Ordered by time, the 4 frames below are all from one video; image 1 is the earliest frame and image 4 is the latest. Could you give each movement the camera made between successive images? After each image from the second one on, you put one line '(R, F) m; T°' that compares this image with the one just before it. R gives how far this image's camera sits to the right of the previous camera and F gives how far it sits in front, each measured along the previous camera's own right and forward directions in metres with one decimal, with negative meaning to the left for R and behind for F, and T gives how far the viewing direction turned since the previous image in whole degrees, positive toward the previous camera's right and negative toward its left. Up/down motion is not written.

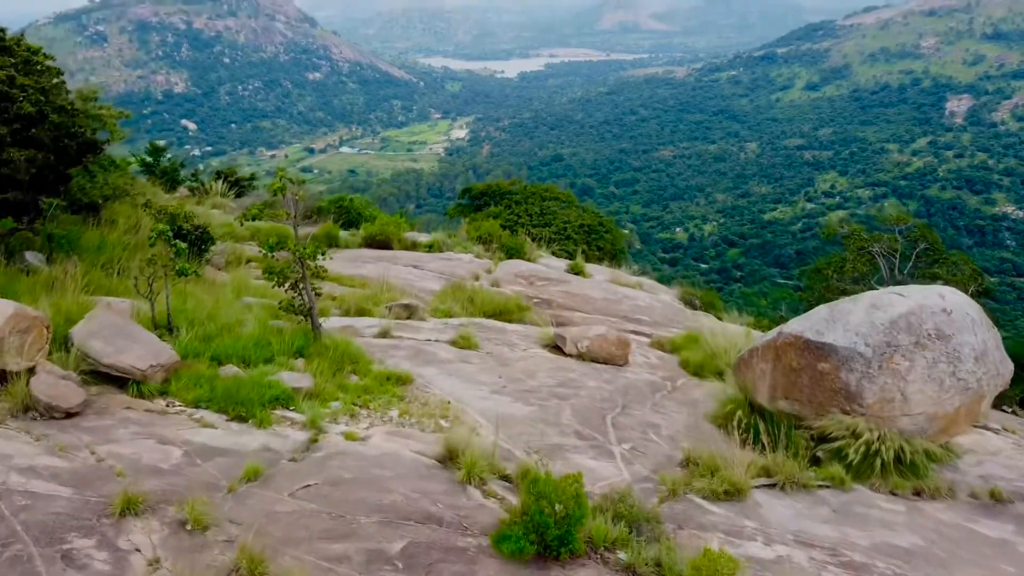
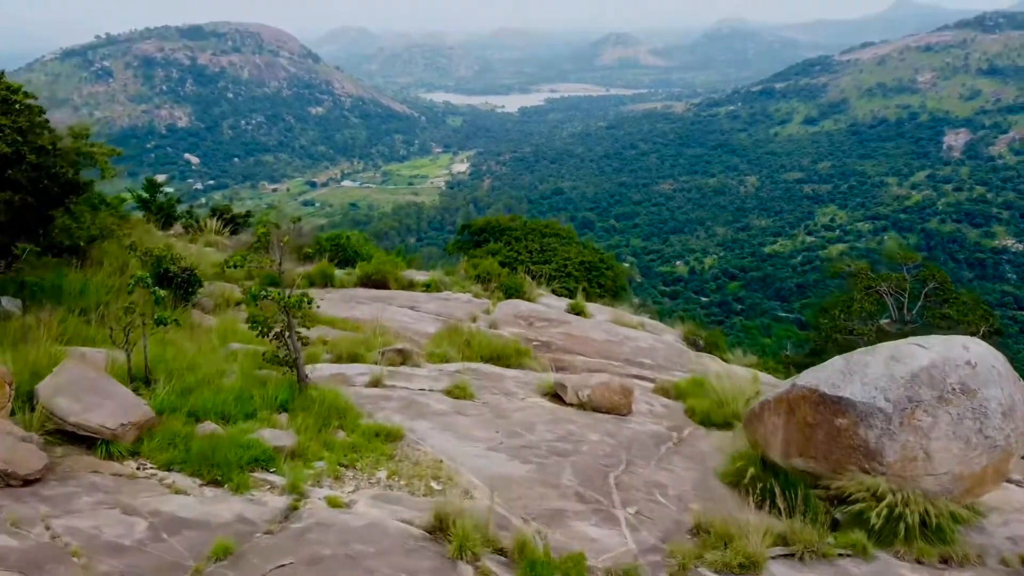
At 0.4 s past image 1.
(0.0, +0.1) m; 0°
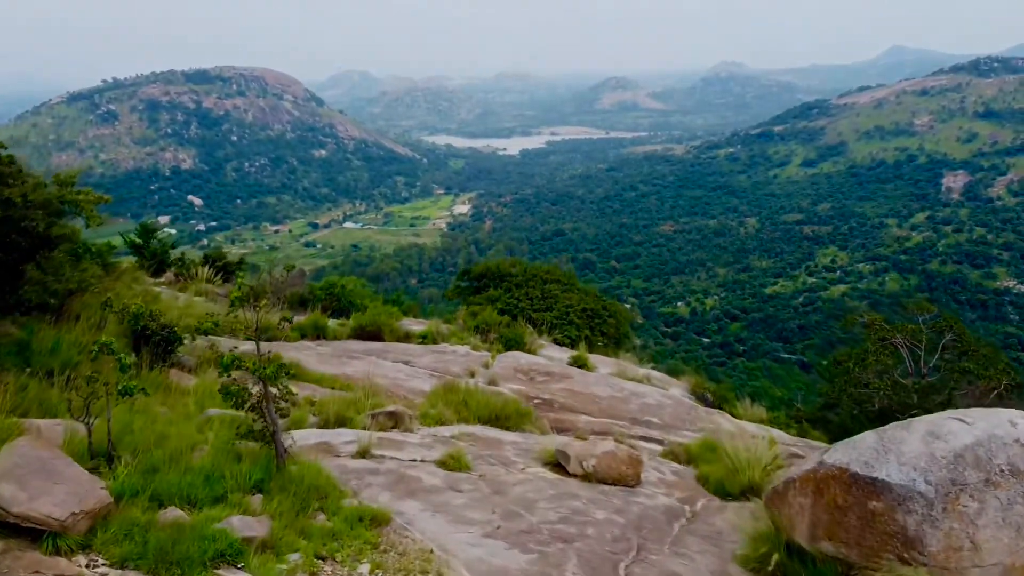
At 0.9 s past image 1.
(0.0, +0.2) m; 0°
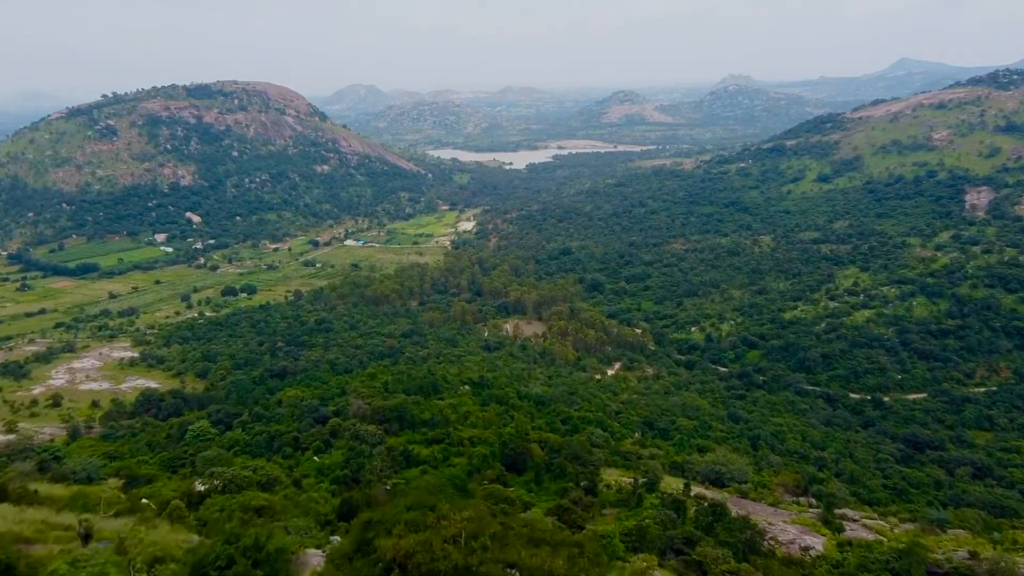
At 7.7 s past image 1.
(+0.3, +5.1) m; -1°
